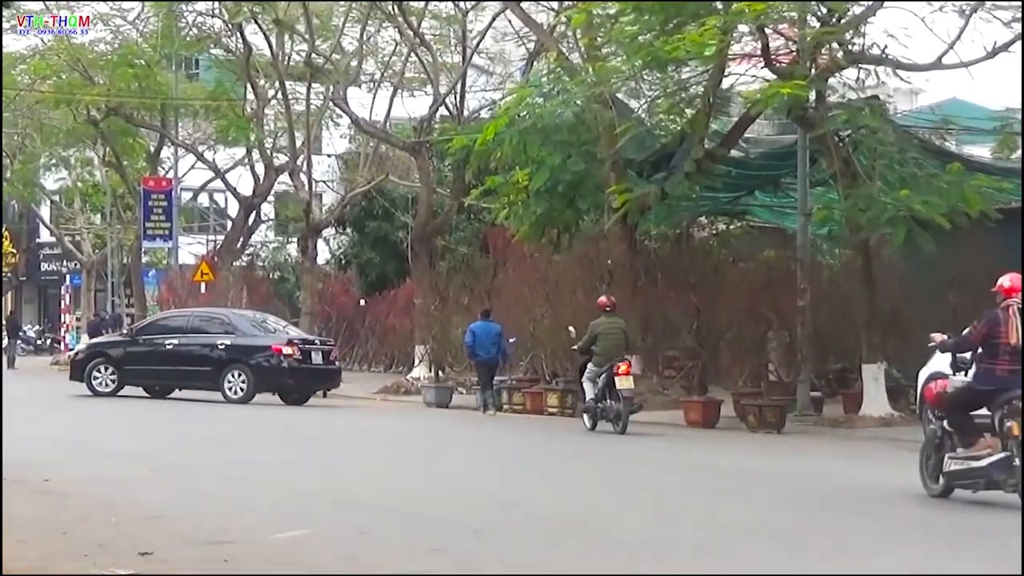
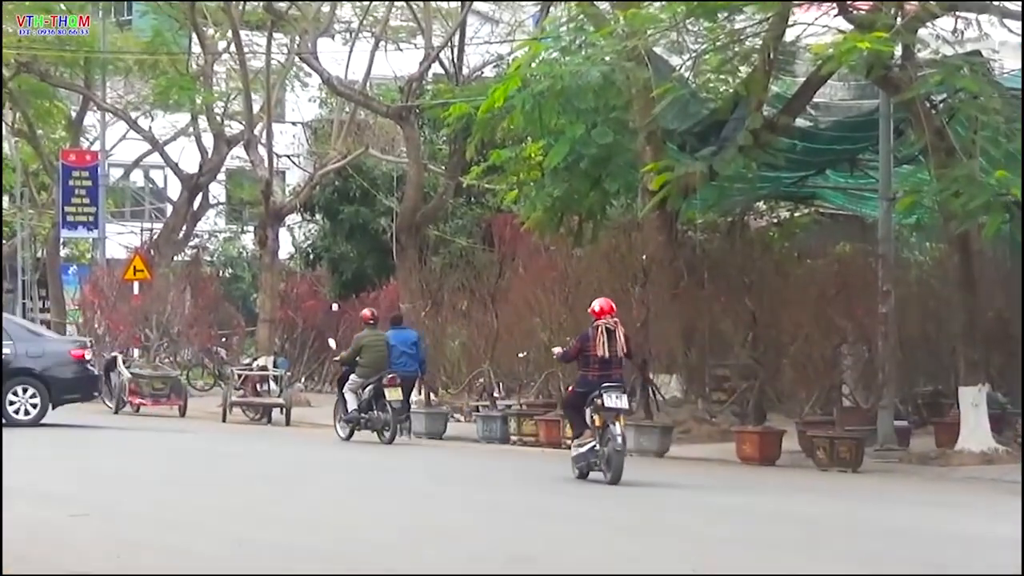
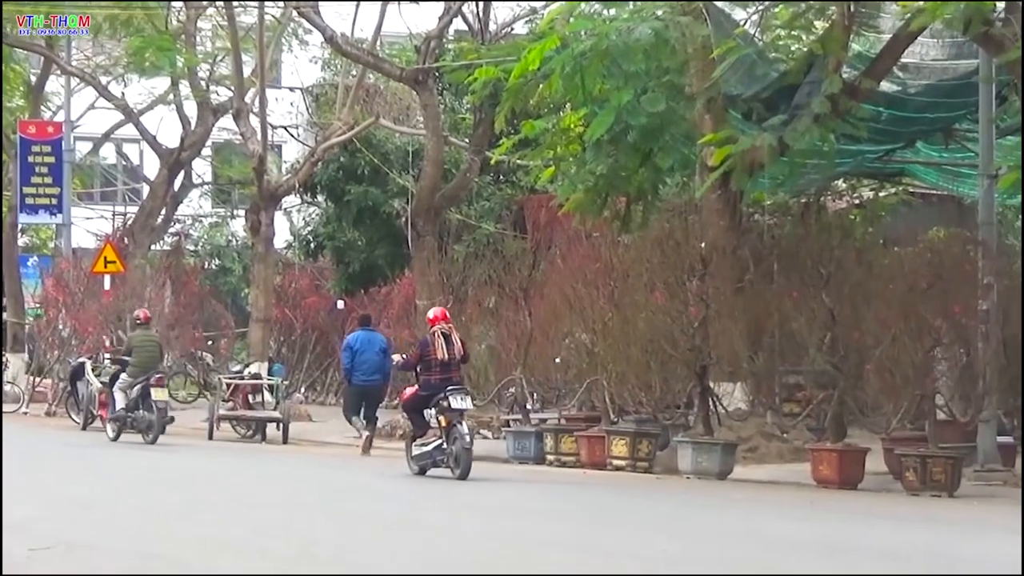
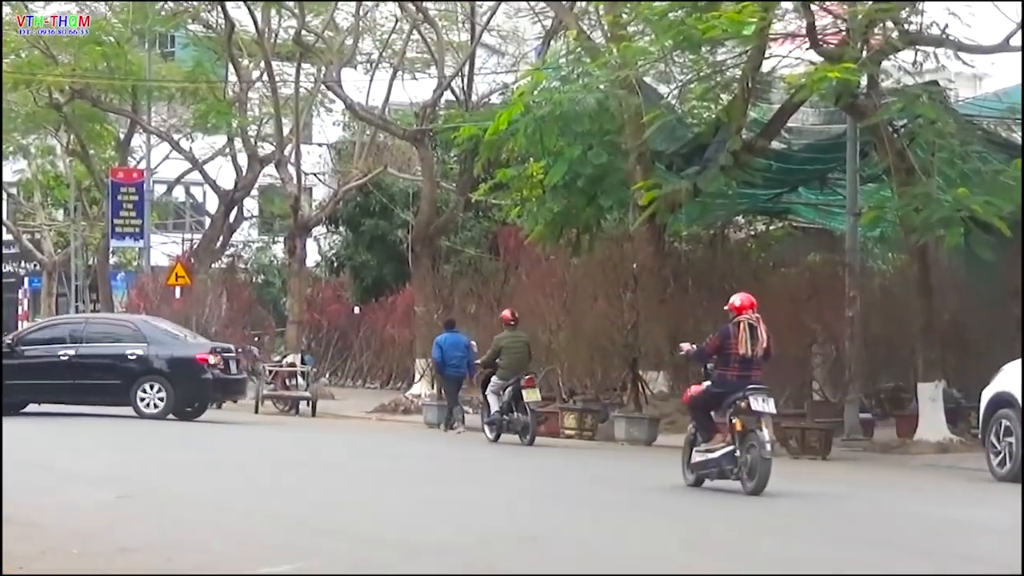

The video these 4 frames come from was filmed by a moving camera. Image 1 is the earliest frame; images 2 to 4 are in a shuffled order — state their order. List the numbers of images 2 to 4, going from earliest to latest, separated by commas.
4, 2, 3
